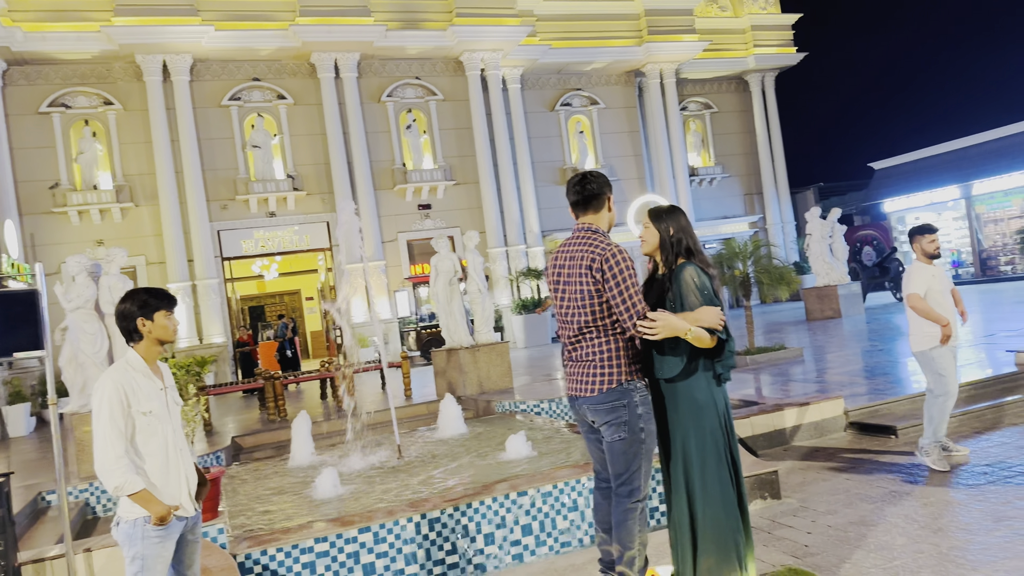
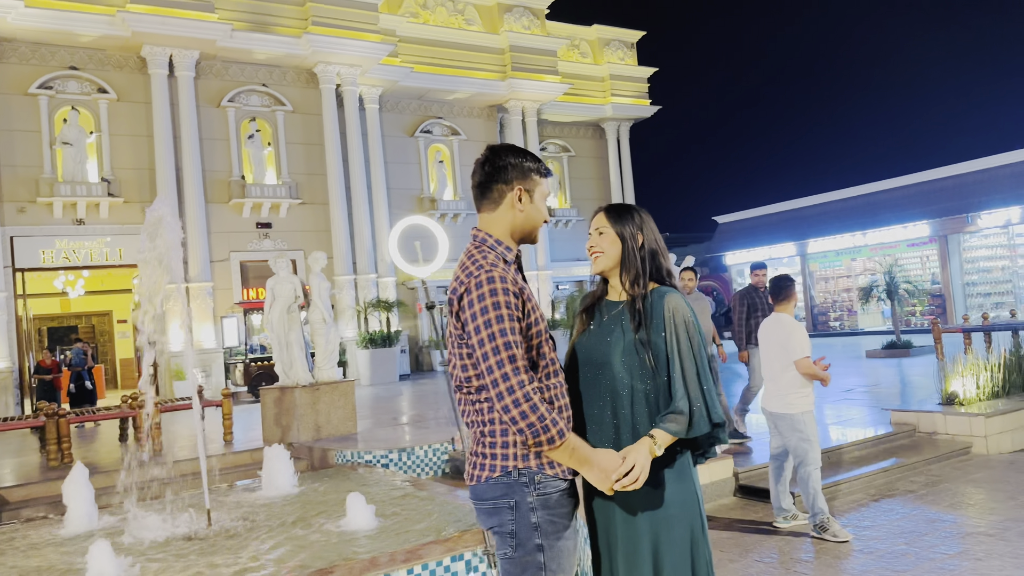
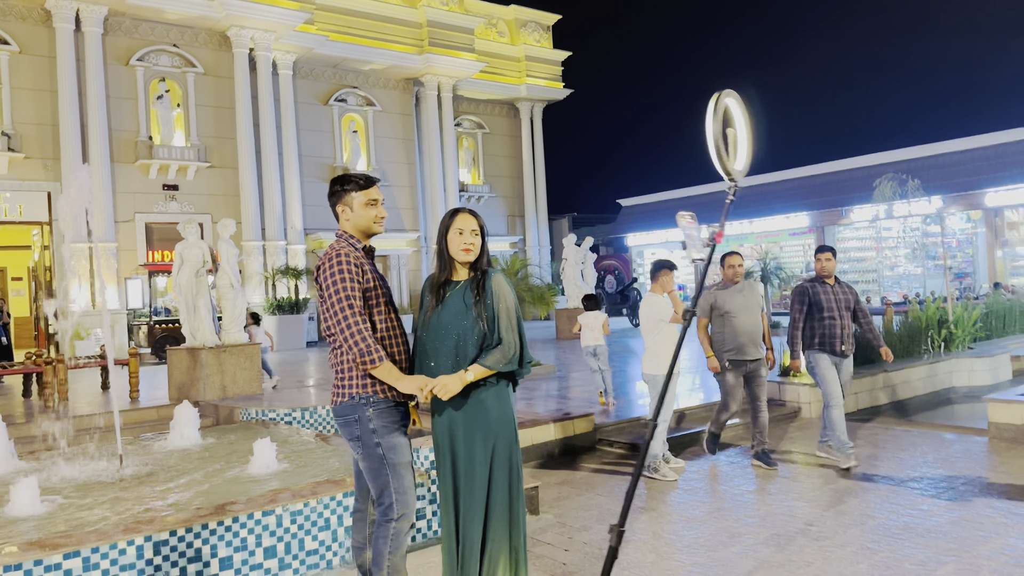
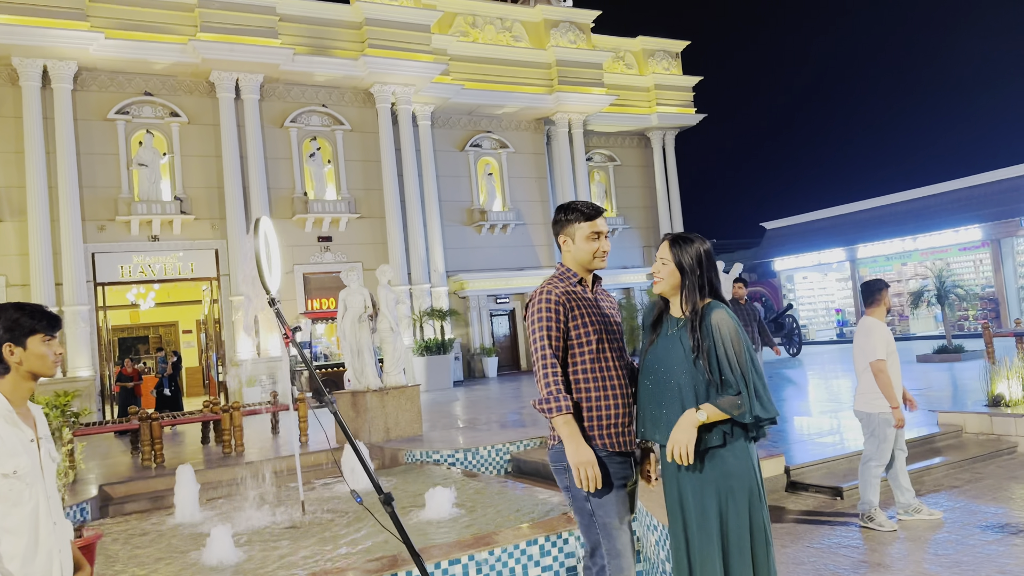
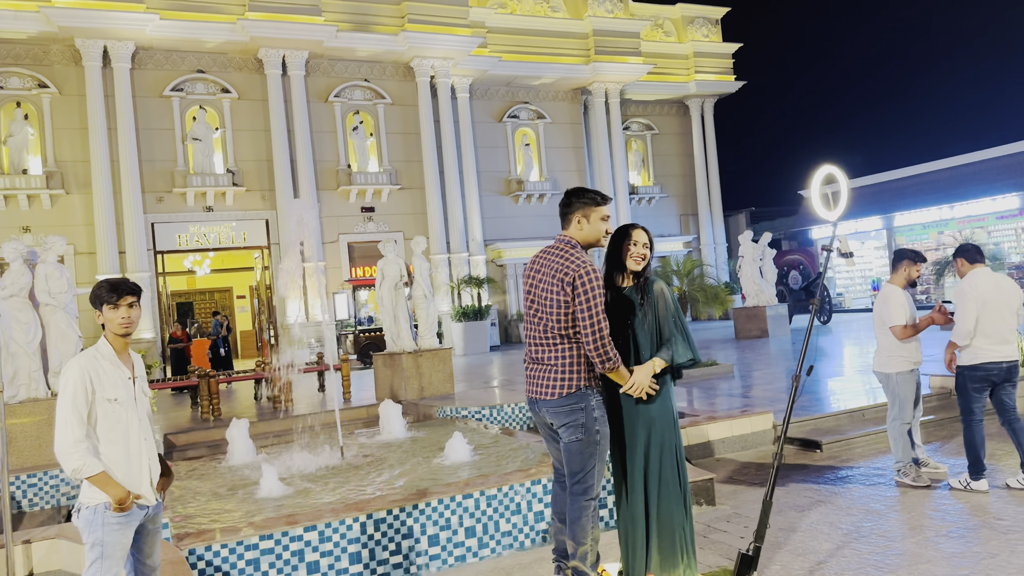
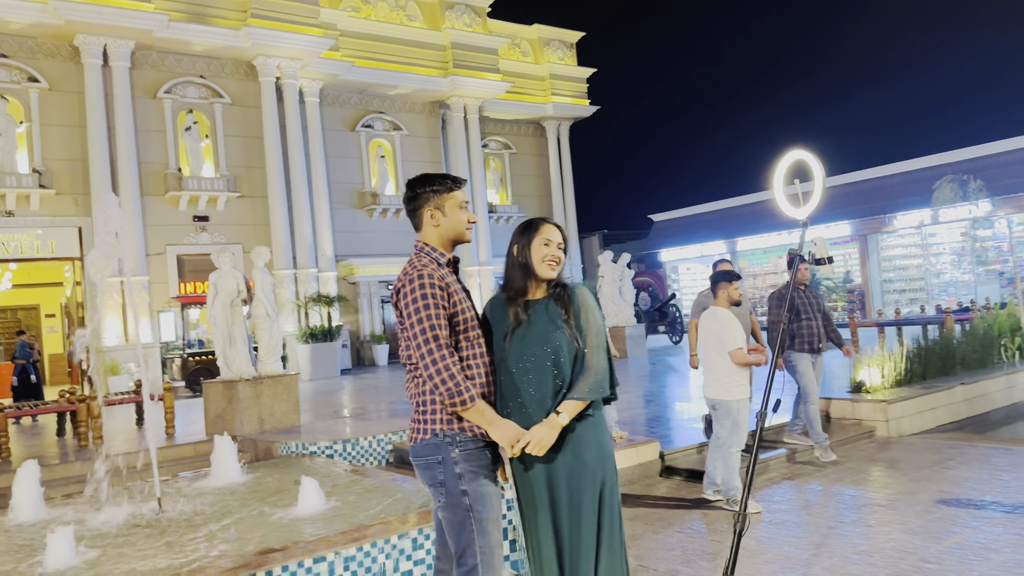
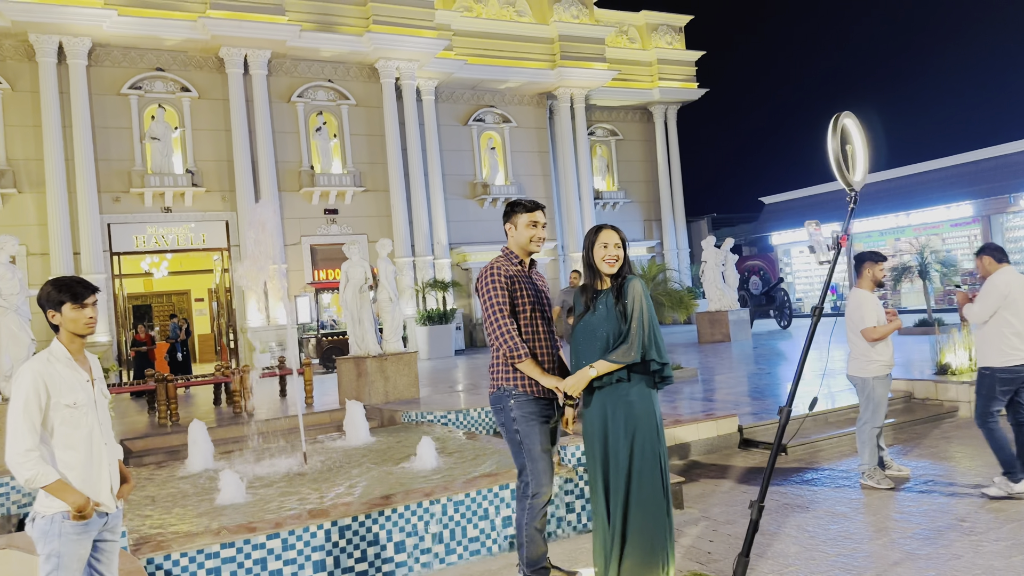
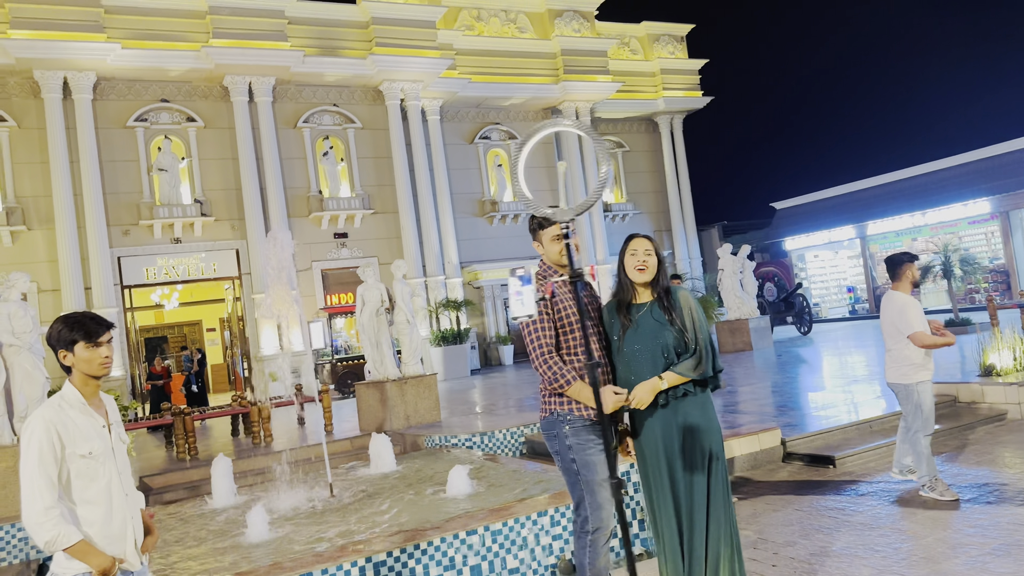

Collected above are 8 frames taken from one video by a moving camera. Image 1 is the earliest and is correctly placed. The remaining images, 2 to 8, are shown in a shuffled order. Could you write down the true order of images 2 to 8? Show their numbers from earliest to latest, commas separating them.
5, 7, 8, 4, 2, 6, 3
